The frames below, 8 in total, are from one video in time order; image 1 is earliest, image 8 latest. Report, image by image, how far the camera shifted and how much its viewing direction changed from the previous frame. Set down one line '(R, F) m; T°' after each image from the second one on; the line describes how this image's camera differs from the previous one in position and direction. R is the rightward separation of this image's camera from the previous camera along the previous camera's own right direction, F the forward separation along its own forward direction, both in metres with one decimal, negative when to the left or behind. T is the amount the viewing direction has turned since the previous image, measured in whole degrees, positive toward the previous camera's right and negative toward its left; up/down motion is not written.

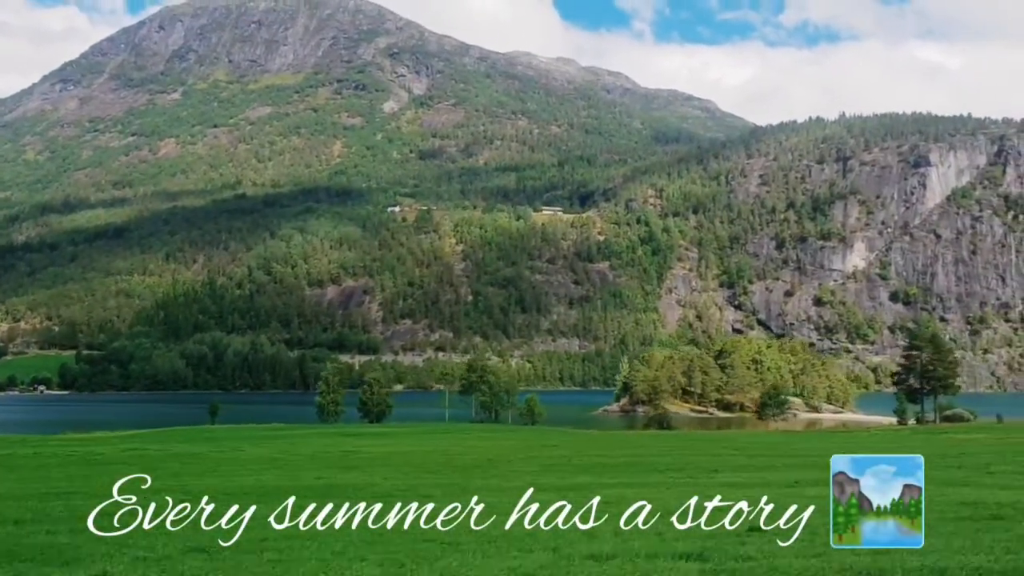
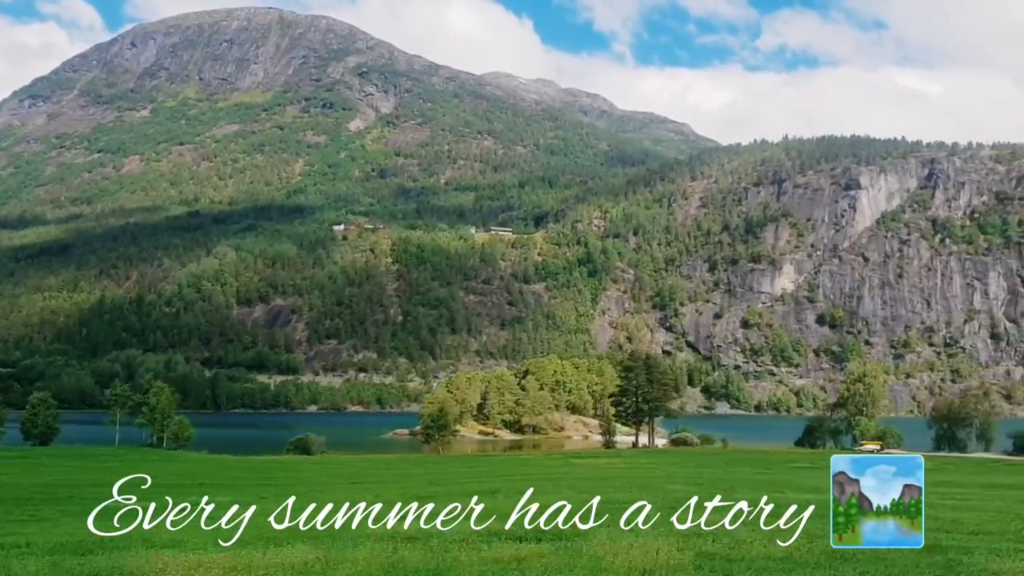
(+23.4, +3.7) m; +1°
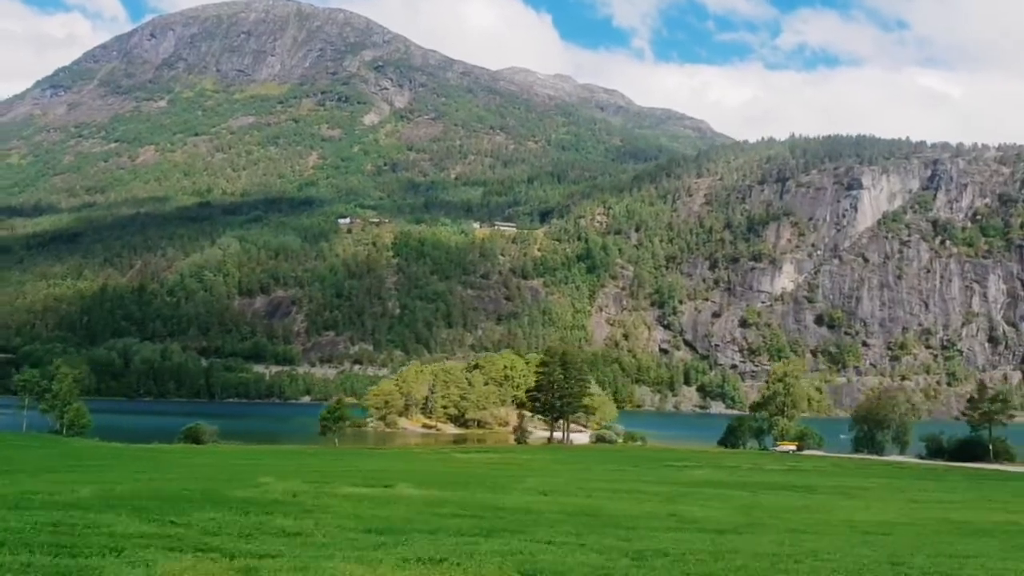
(+8.2, +0.3) m; -1°
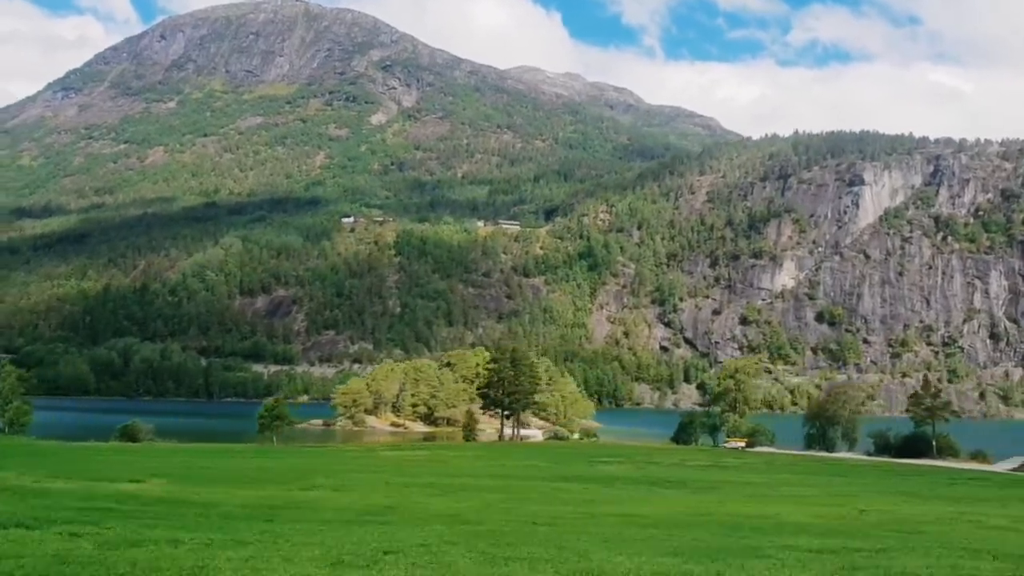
(+5.1, +0.3) m; -1°
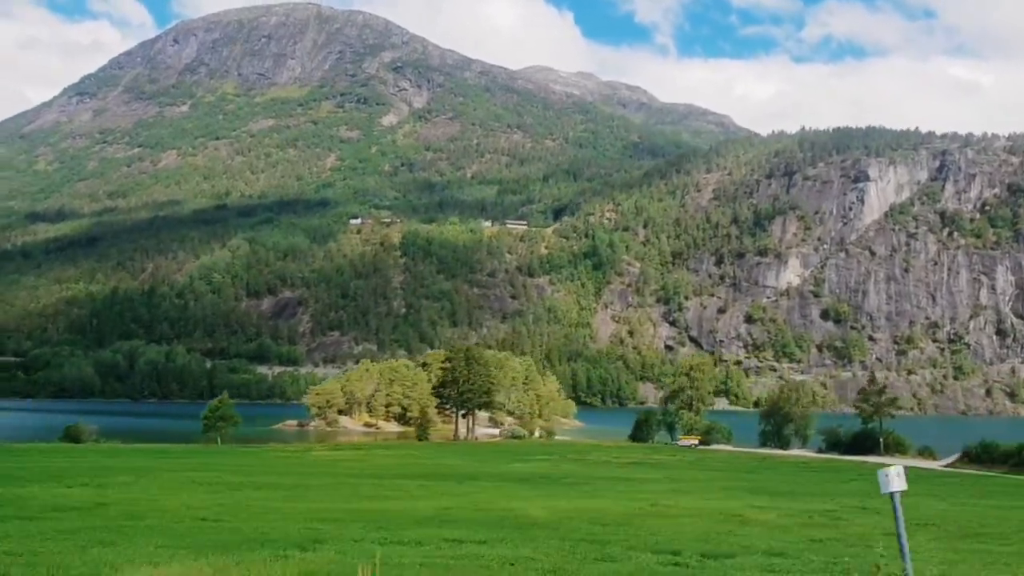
(+5.1, +0.2) m; -1°
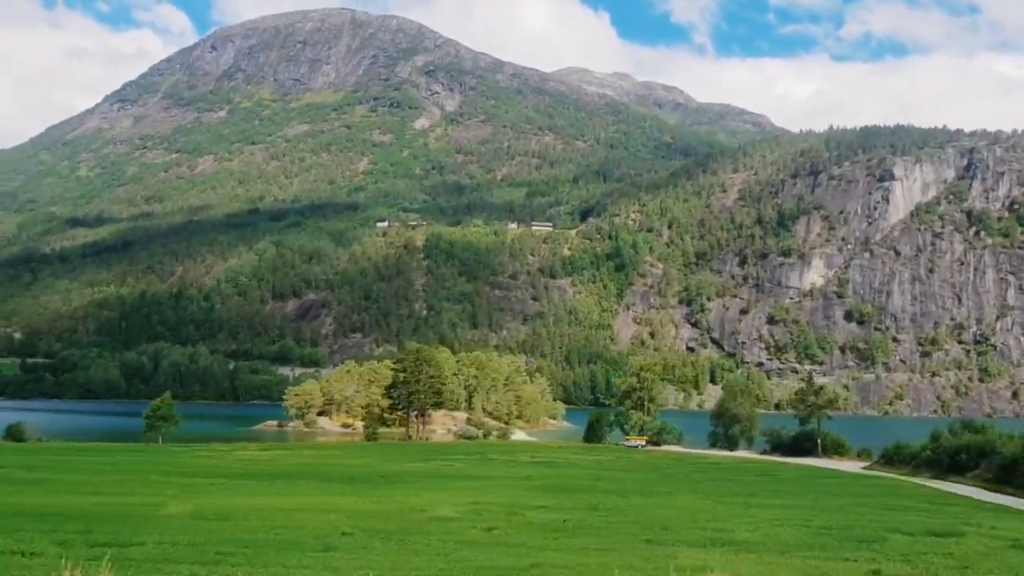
(+7.1, 0.0) m; -2°
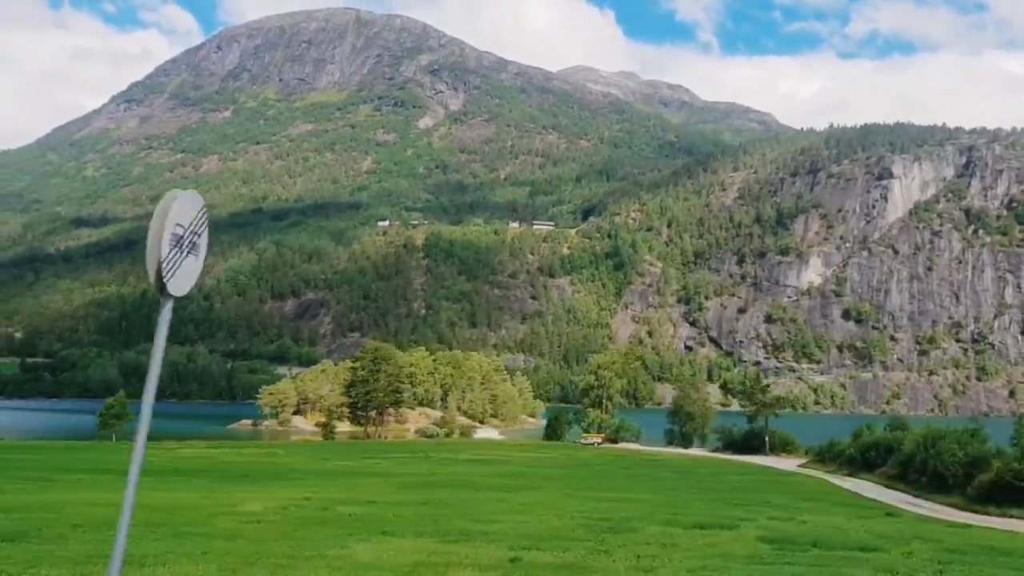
(+4.0, -0.1) m; -1°
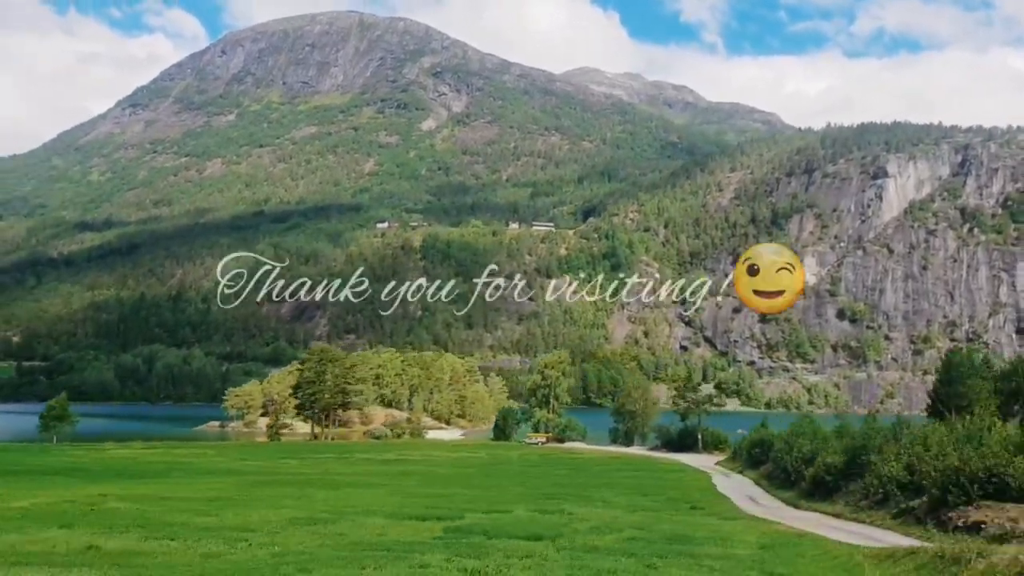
(+5.0, -0.3) m; -1°
